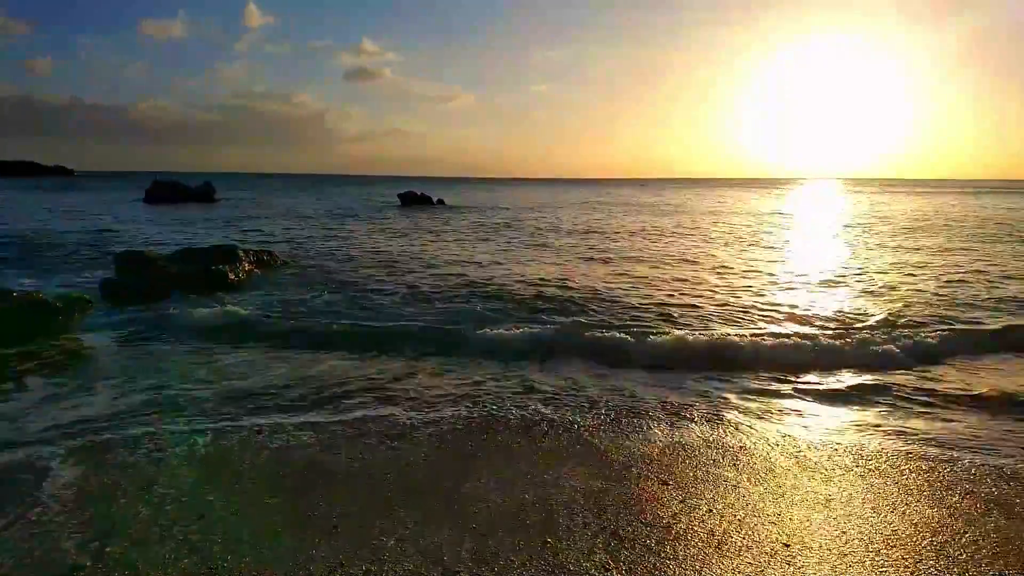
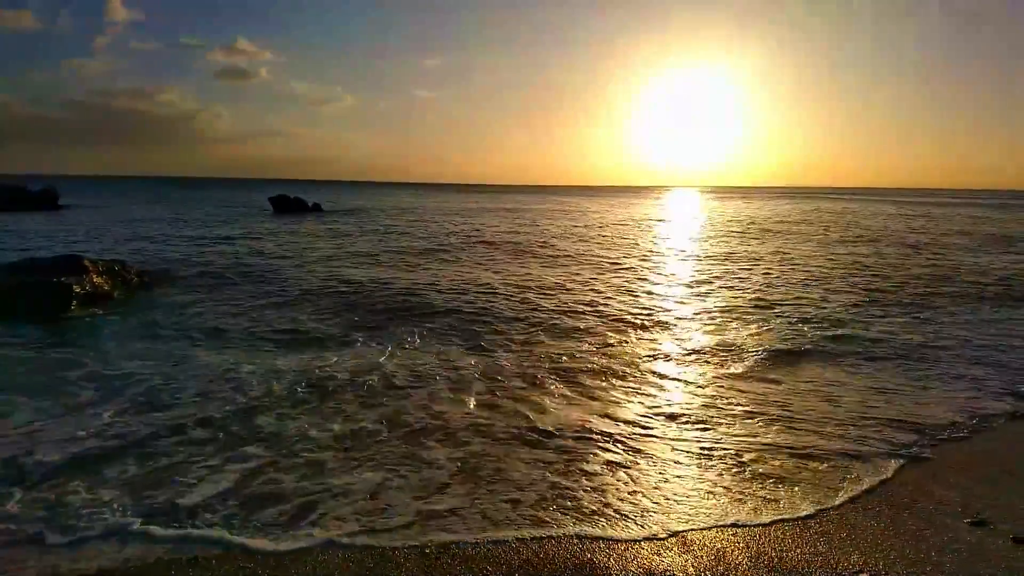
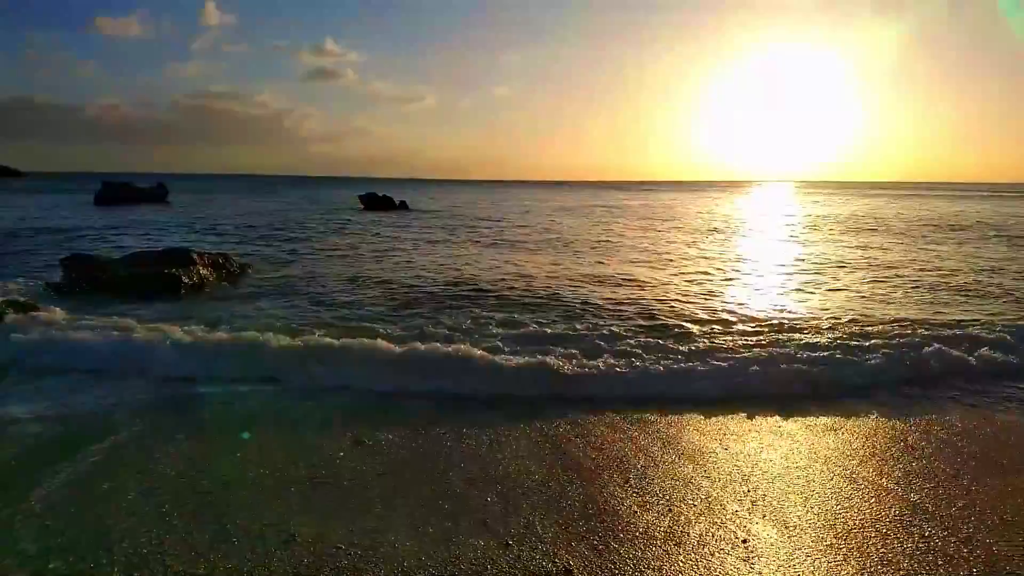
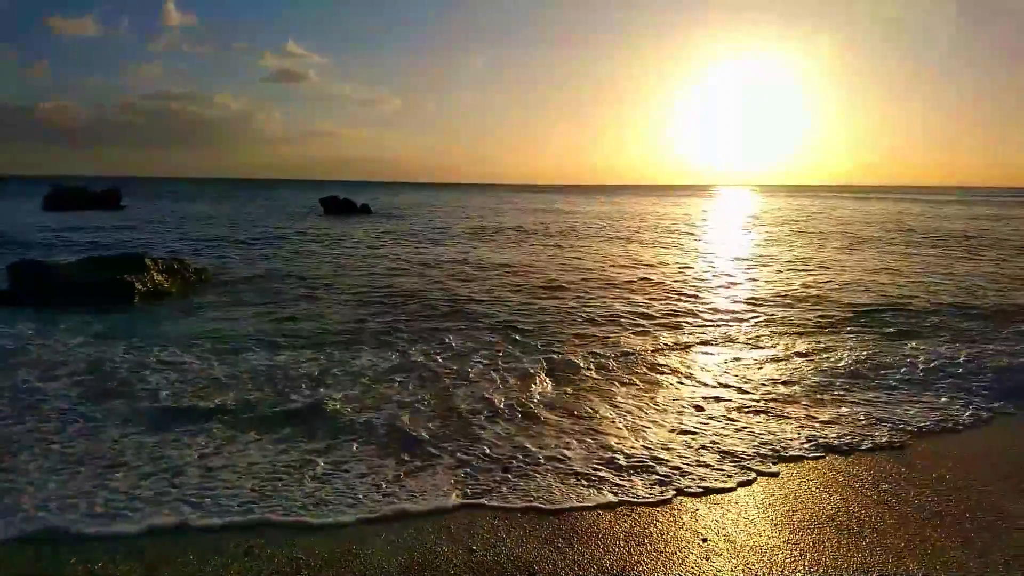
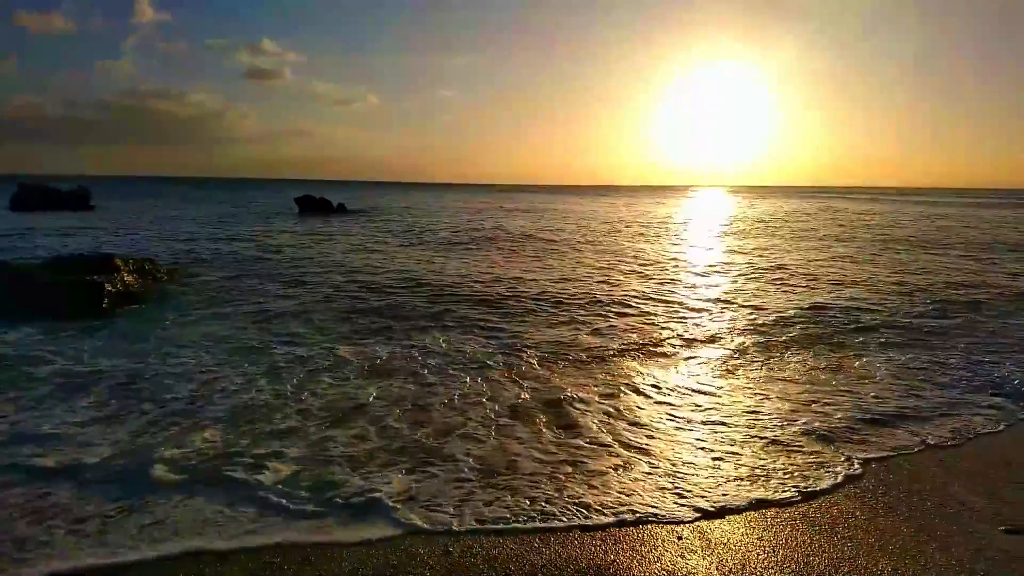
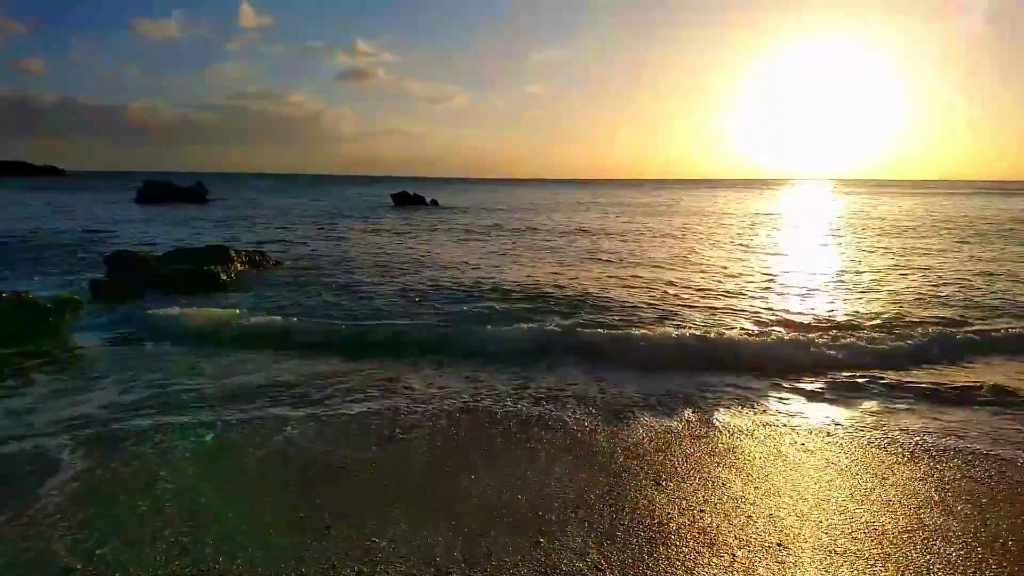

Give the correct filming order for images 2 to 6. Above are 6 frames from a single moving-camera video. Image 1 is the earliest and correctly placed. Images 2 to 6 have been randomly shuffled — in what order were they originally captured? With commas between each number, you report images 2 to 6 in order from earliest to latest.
6, 3, 4, 5, 2
